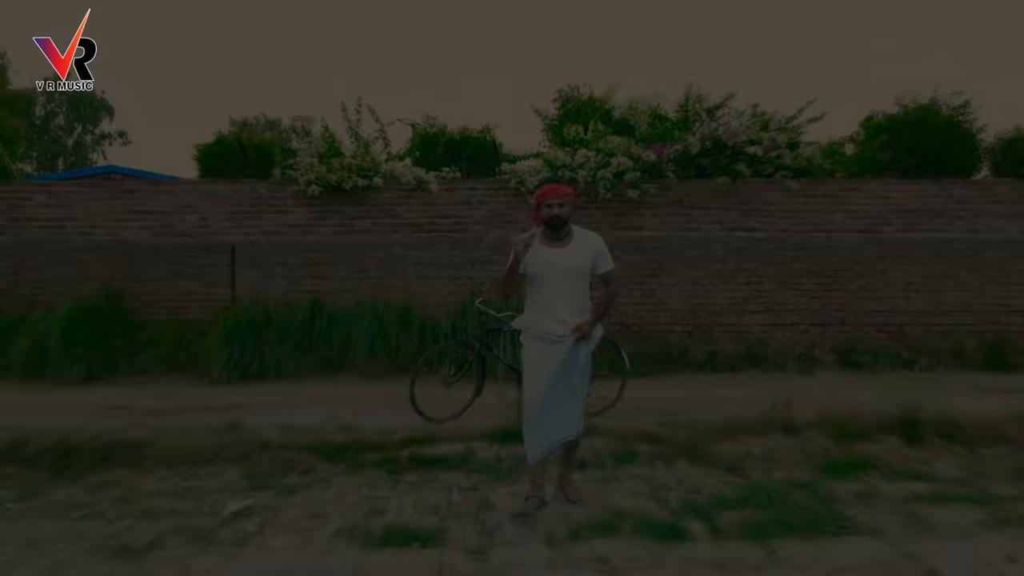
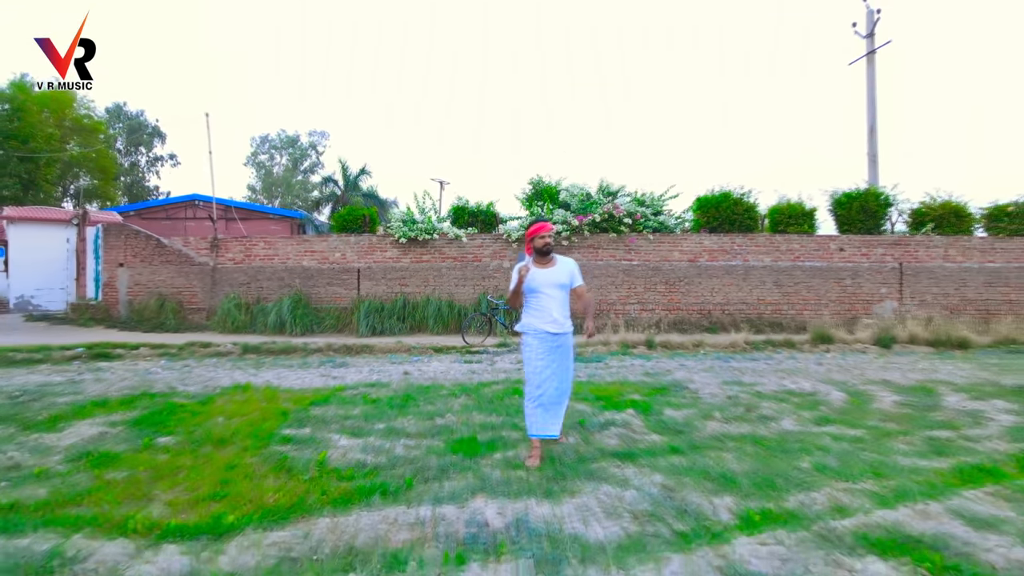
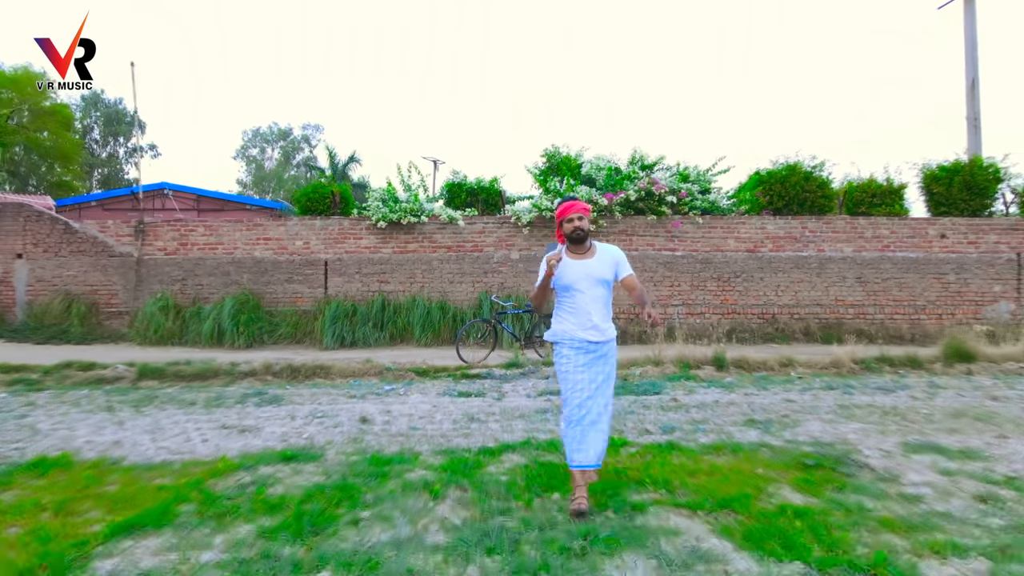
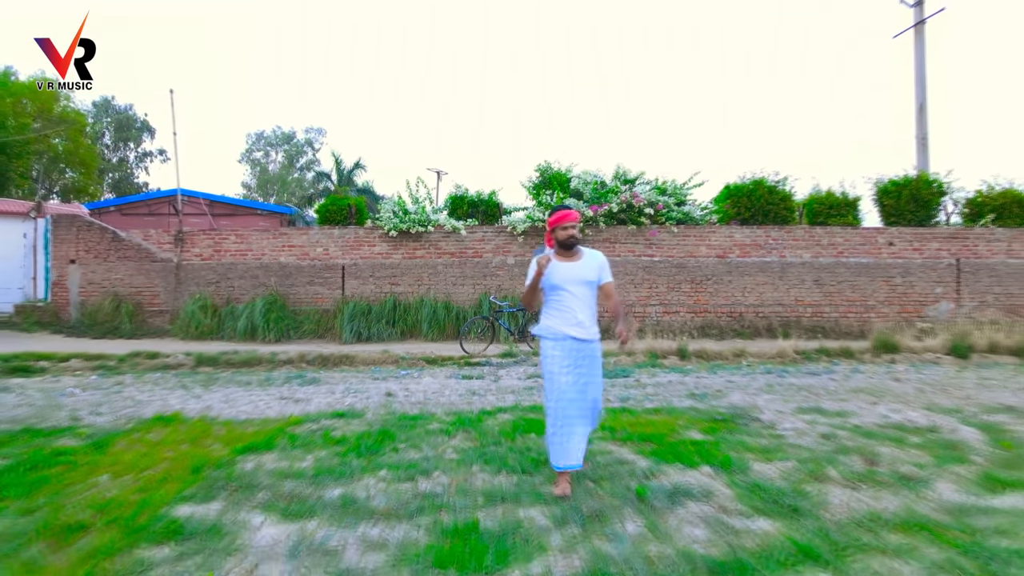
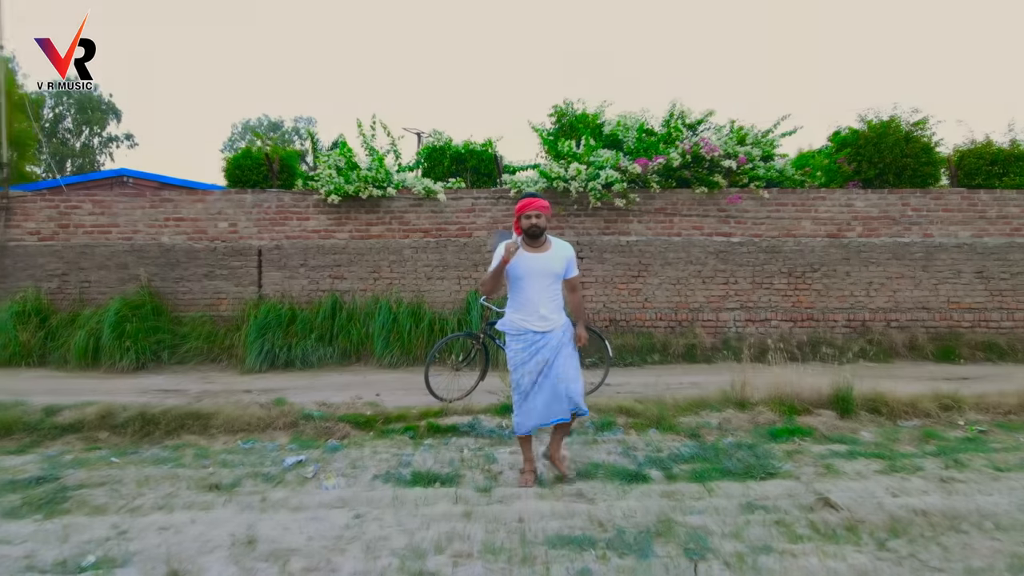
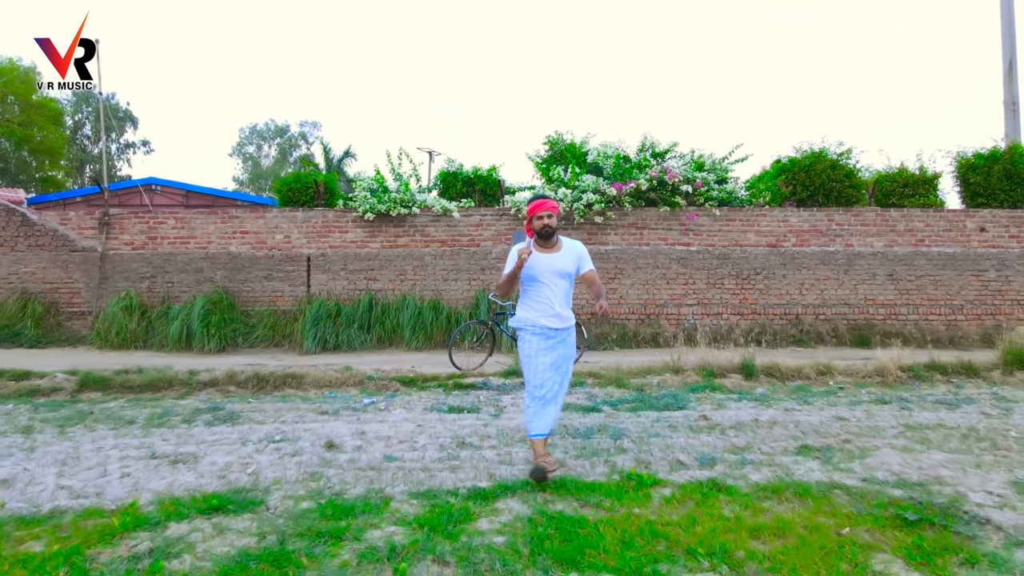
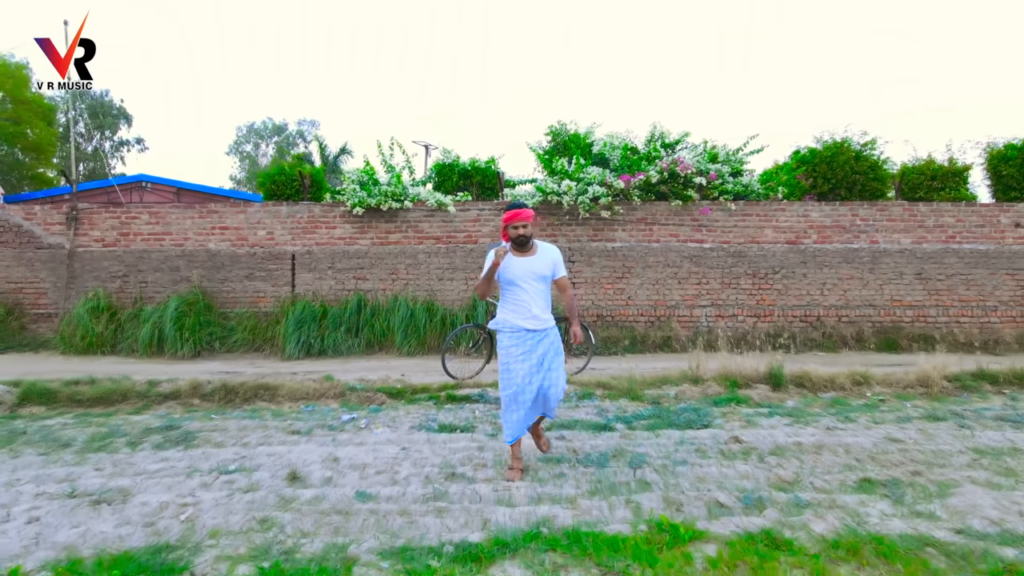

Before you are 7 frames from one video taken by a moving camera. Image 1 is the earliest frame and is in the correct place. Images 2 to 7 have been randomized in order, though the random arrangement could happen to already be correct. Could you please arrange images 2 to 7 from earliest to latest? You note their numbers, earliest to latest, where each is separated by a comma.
5, 7, 6, 3, 4, 2
